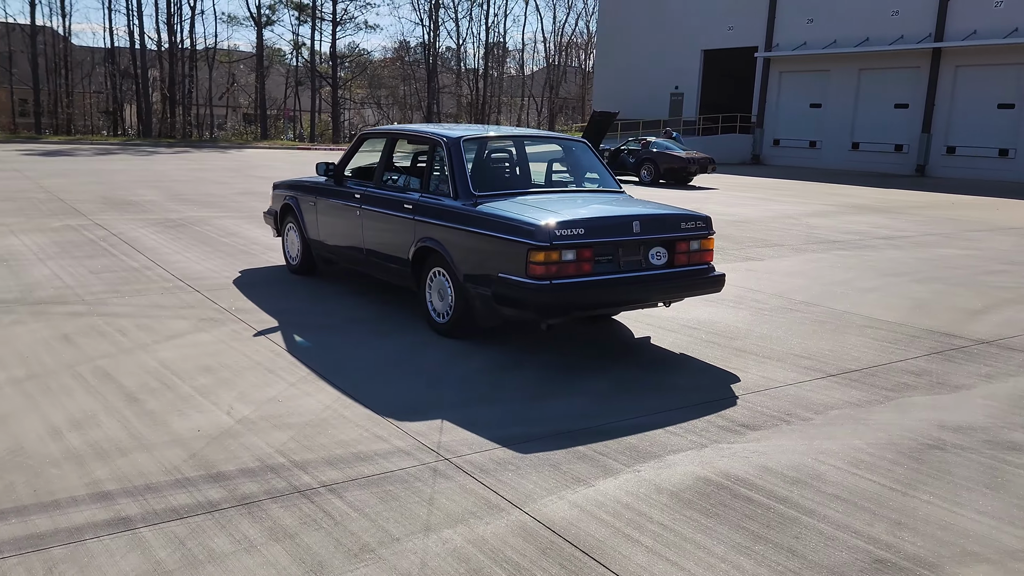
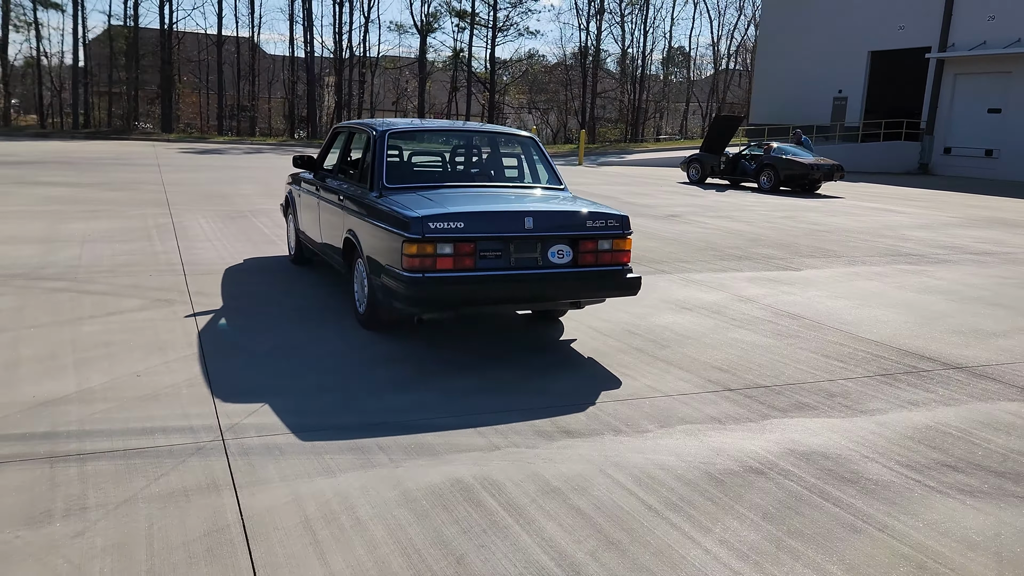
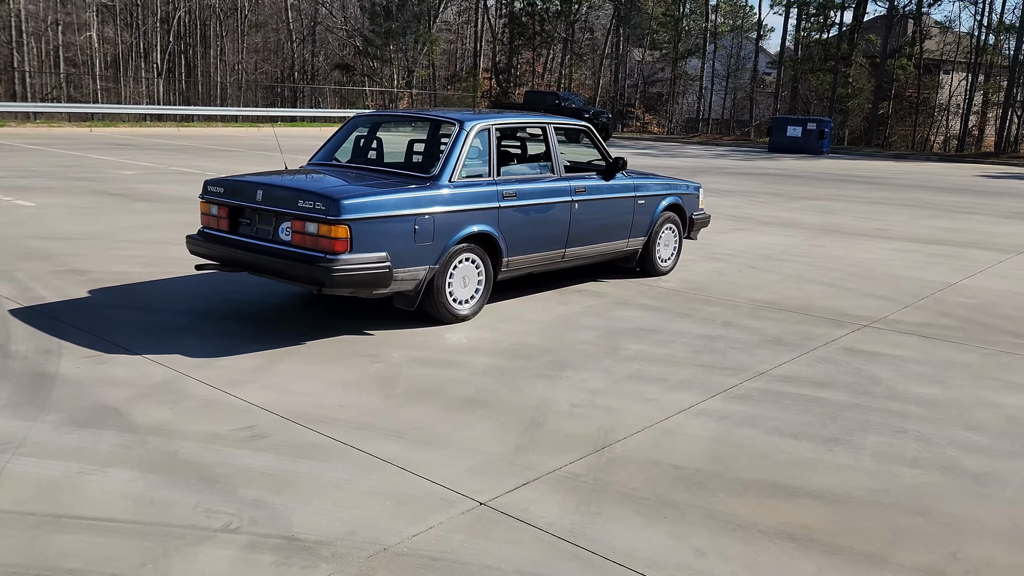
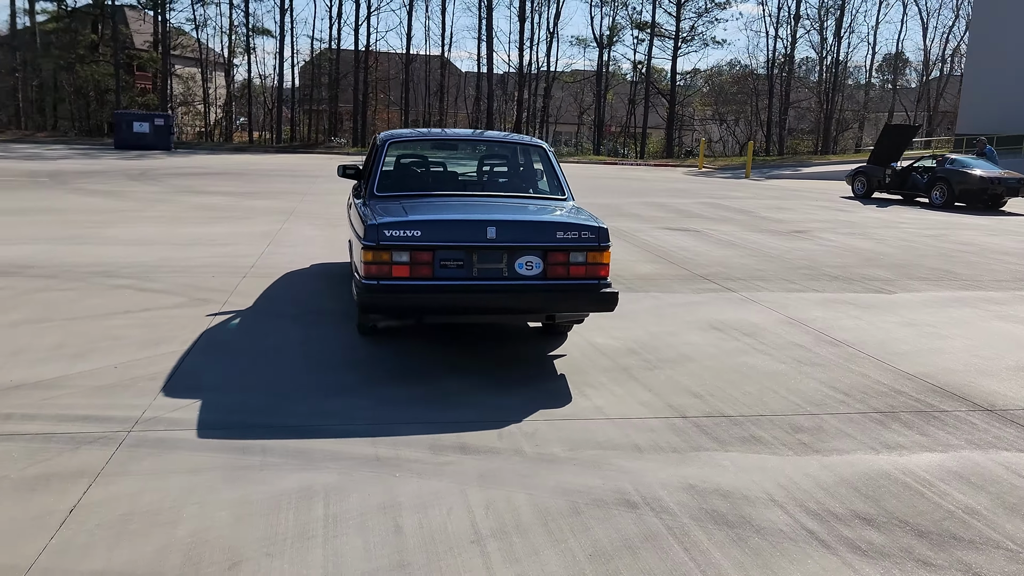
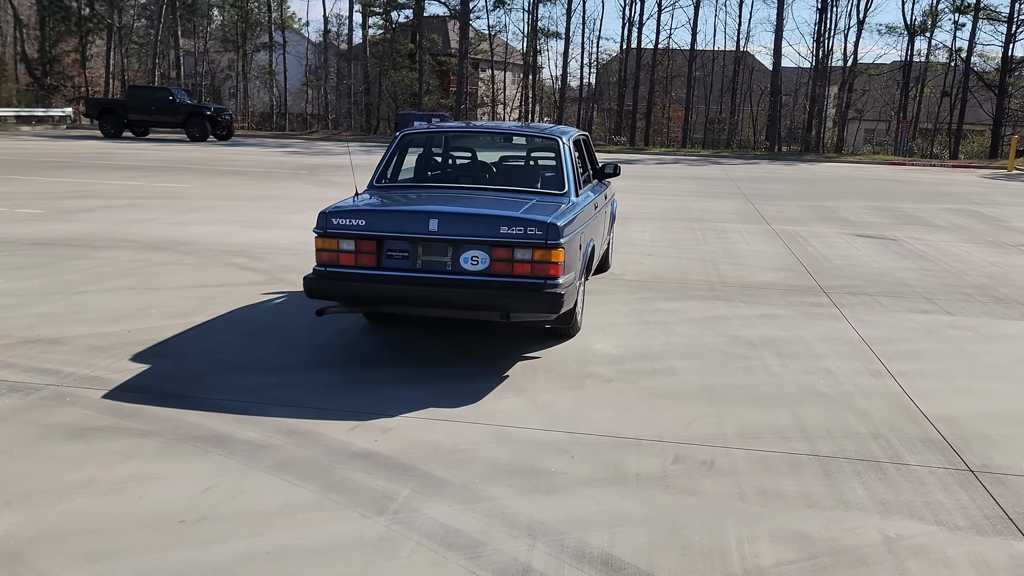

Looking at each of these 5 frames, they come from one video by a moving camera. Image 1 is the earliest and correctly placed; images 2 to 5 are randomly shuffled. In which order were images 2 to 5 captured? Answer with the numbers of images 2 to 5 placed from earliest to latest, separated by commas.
2, 4, 5, 3
